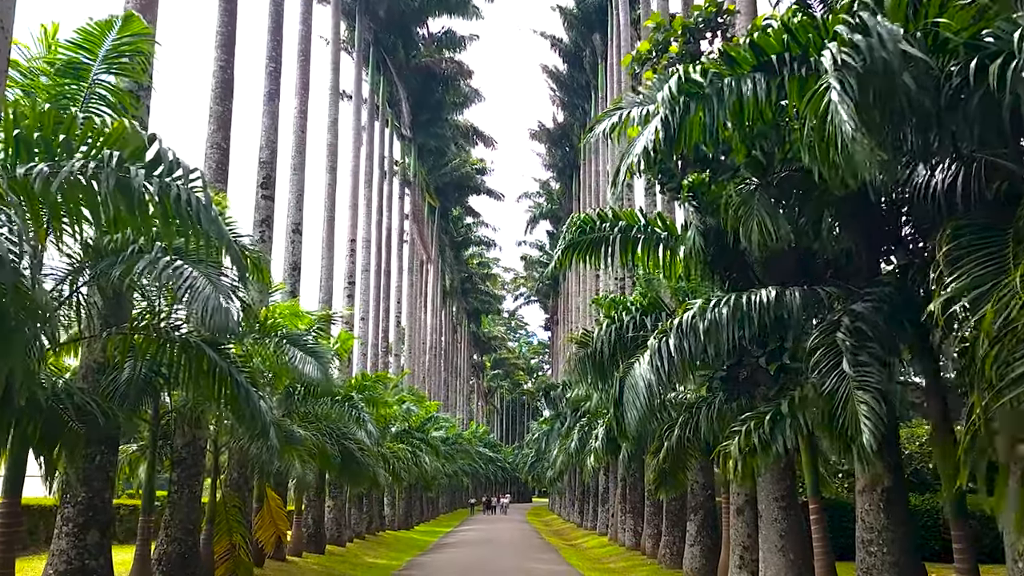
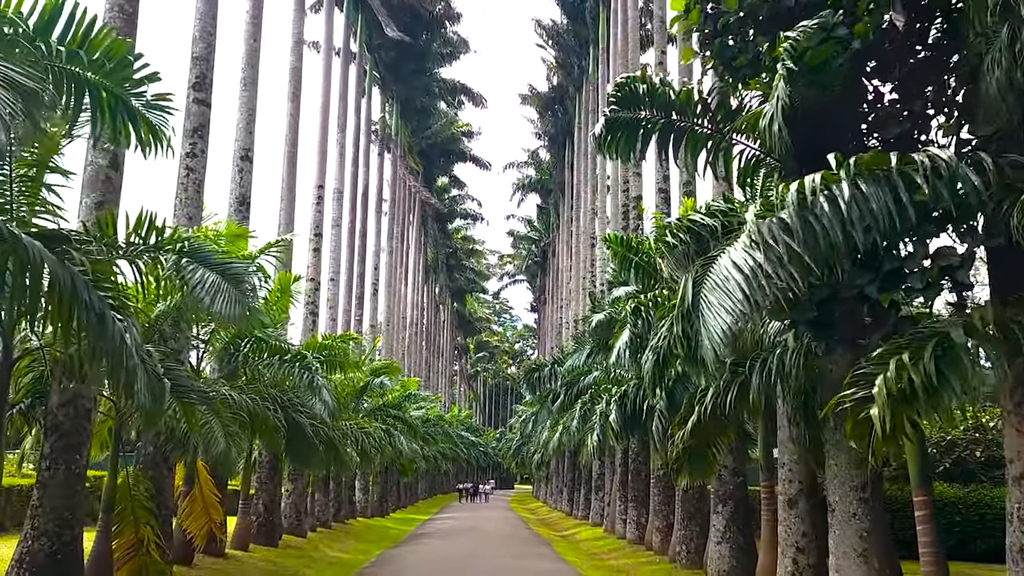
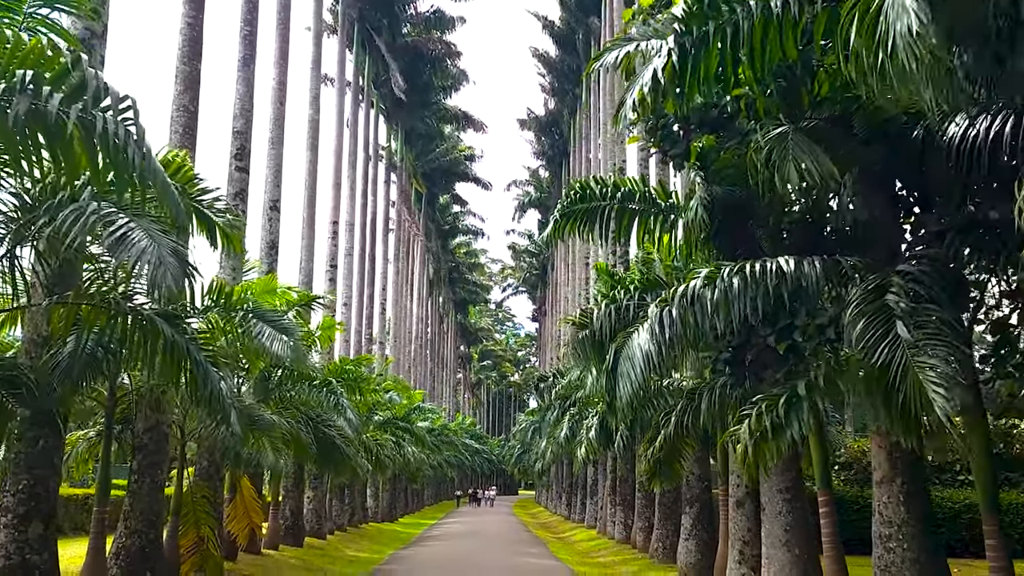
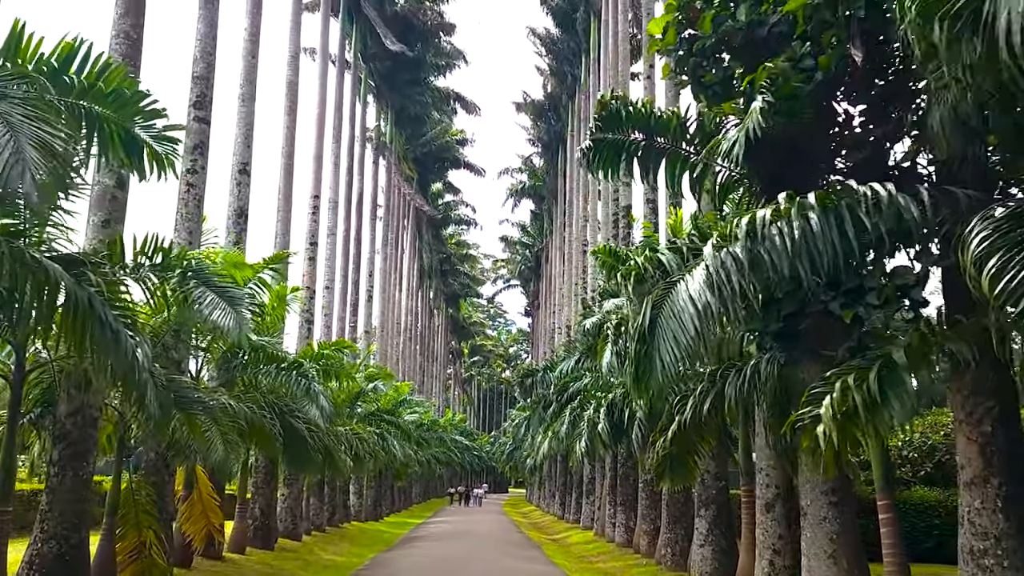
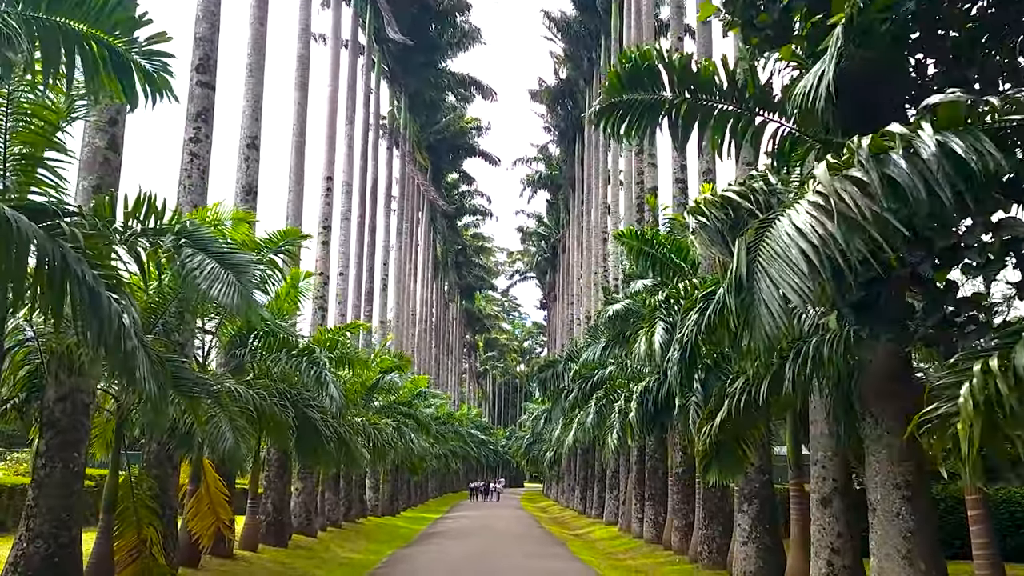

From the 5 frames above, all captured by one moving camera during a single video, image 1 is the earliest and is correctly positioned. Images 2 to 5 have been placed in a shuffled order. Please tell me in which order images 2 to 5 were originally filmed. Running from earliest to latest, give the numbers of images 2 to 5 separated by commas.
3, 4, 2, 5
